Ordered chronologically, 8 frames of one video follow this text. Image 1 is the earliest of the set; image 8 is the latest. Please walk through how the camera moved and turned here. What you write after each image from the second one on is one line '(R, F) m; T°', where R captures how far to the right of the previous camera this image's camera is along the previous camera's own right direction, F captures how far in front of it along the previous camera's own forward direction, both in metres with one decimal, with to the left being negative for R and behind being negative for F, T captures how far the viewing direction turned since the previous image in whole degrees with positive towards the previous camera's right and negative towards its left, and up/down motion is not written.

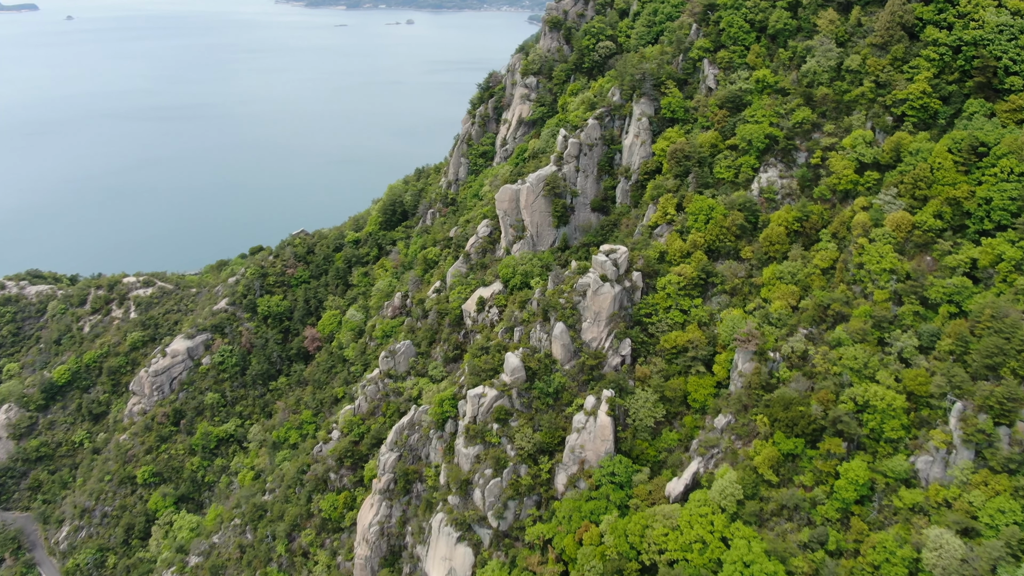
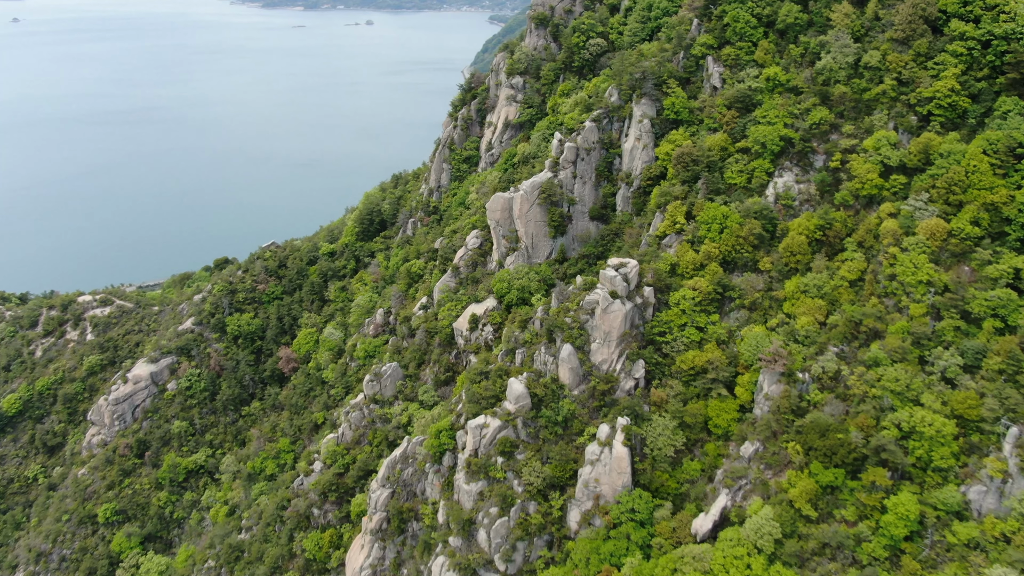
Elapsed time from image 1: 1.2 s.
(-1.7, +3.3) m; +3°
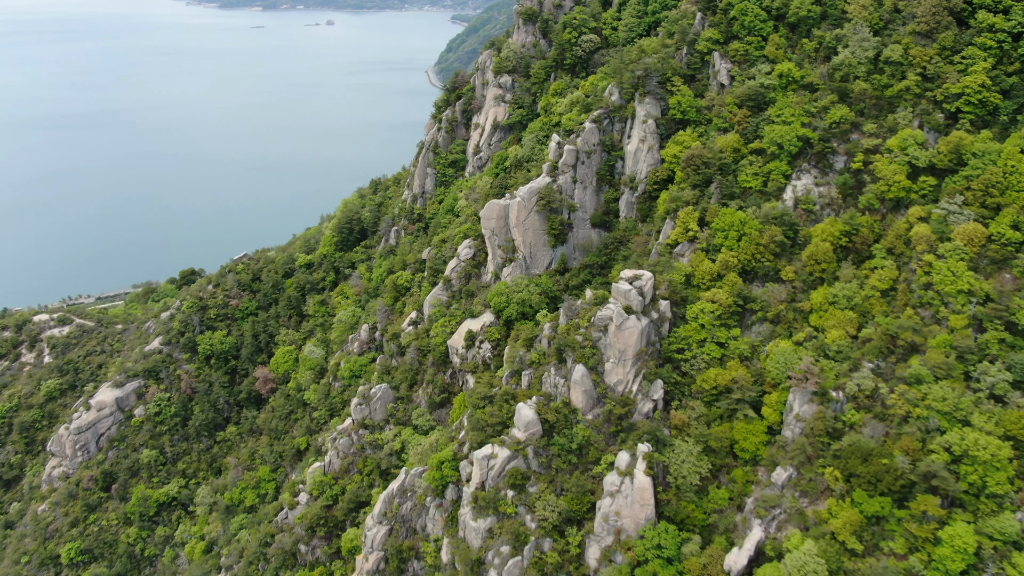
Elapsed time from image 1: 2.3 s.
(-1.7, +2.9) m; +3°
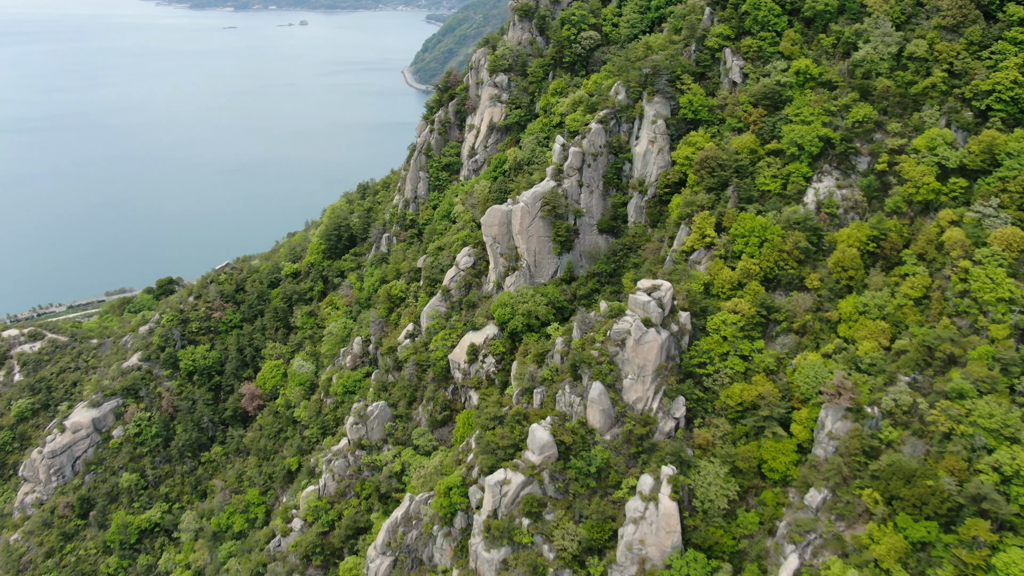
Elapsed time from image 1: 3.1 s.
(-1.3, +2.1) m; +2°
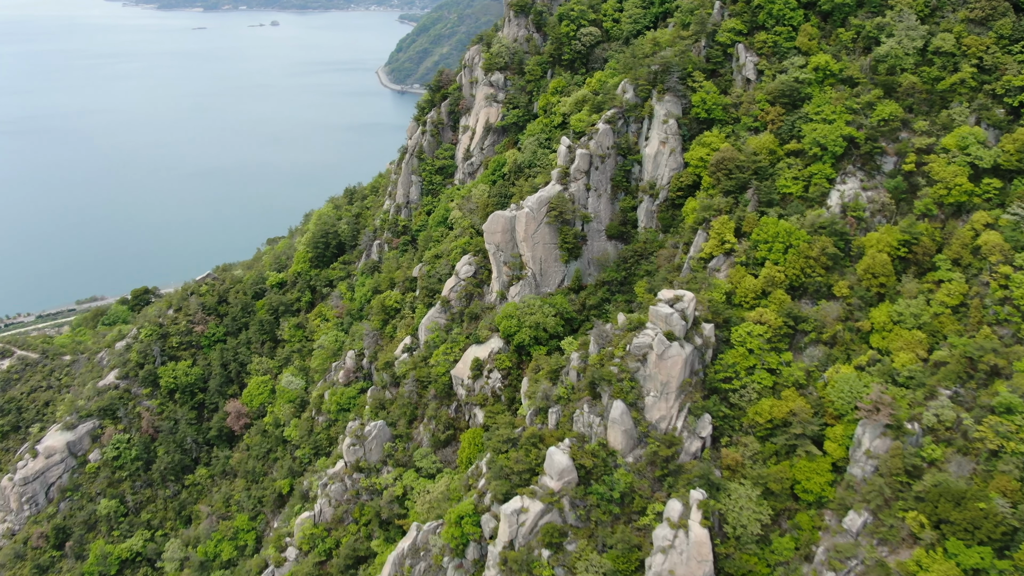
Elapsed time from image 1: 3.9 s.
(-1.4, +2.1) m; +2°
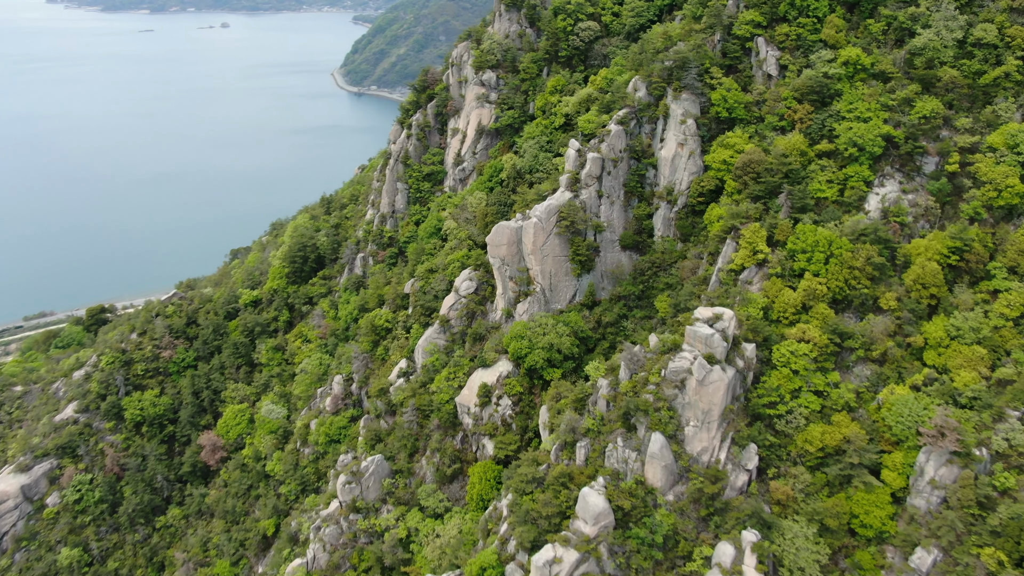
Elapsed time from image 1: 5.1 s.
(-2.1, +3.1) m; +3°
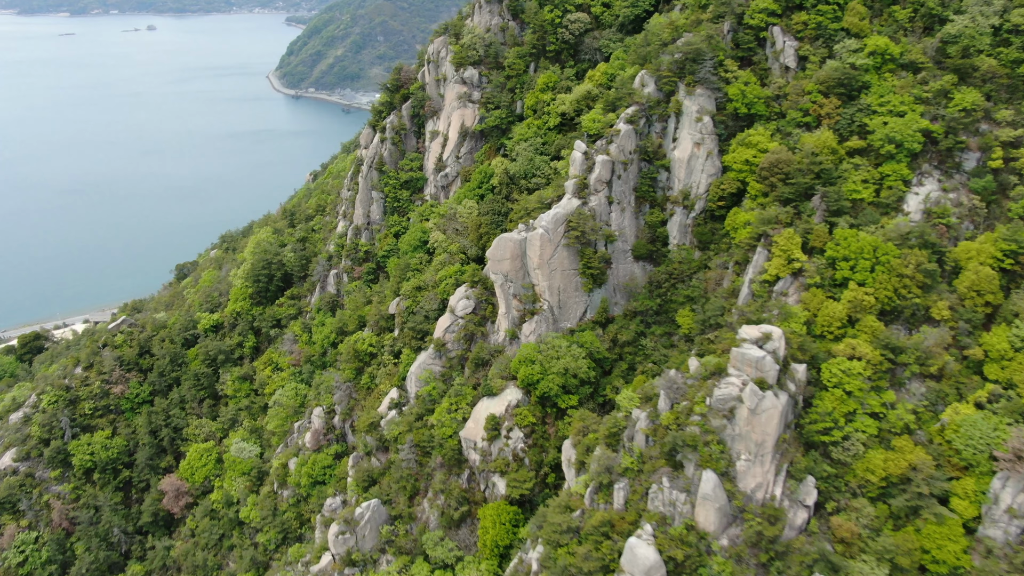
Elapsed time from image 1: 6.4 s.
(-2.4, +3.3) m; +4°
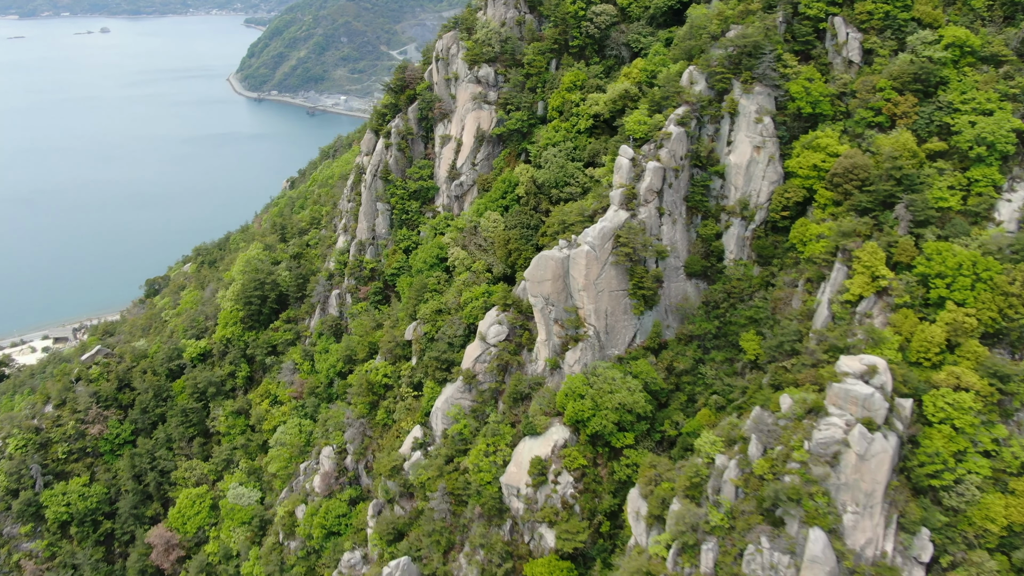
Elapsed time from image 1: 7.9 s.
(-2.6, +3.4) m; +3°
